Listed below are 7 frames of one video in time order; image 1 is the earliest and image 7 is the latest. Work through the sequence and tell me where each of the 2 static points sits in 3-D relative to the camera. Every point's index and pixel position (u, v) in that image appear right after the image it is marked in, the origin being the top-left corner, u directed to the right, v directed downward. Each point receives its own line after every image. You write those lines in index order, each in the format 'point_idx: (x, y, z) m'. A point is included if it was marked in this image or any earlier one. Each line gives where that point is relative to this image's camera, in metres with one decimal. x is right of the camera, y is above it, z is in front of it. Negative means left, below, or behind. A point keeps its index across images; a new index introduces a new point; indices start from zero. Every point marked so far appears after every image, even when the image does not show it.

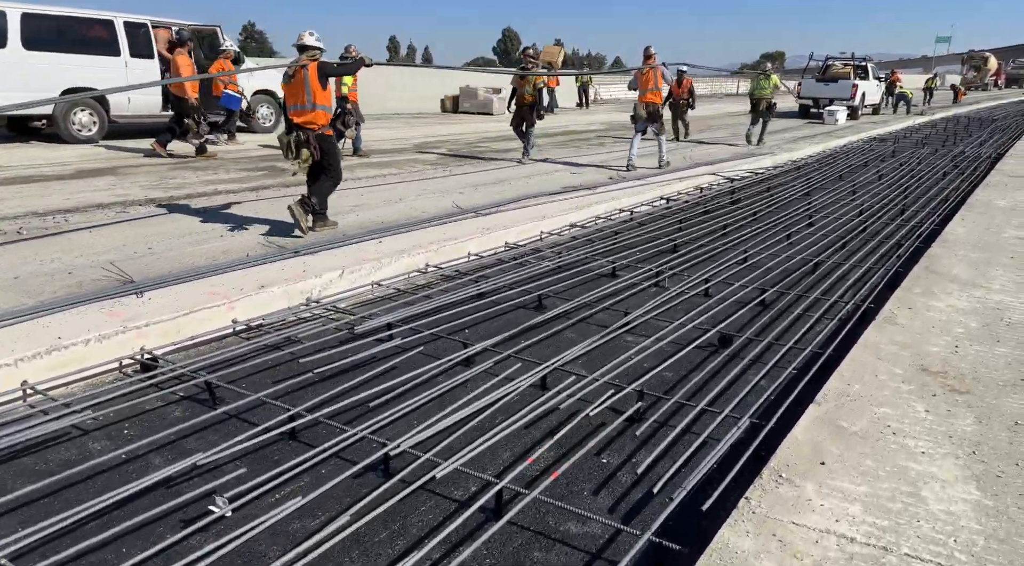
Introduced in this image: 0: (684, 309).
0: (+1.1, -0.2, +4.4) m
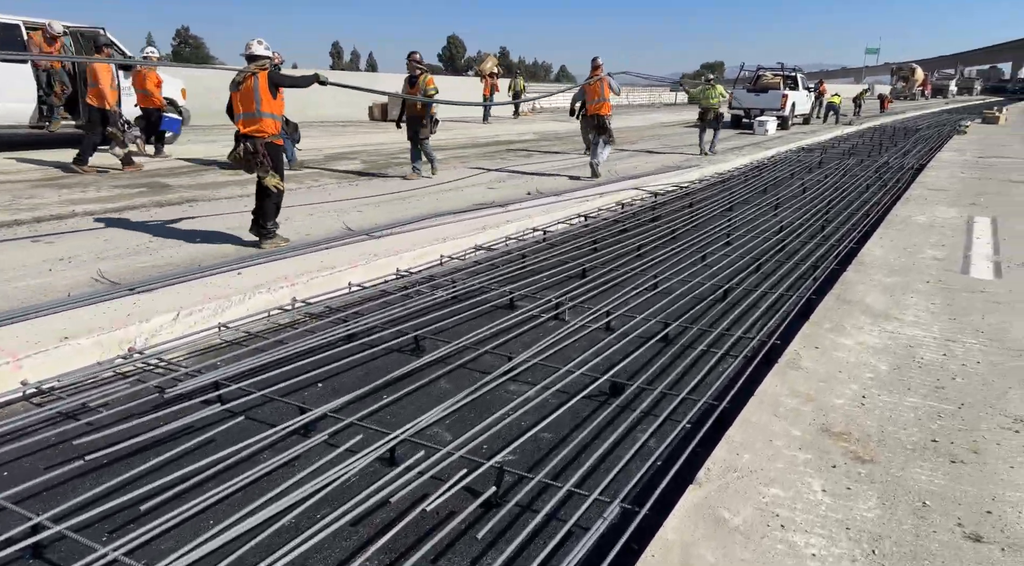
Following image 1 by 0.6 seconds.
0: (+0.4, -0.4, +4.0) m
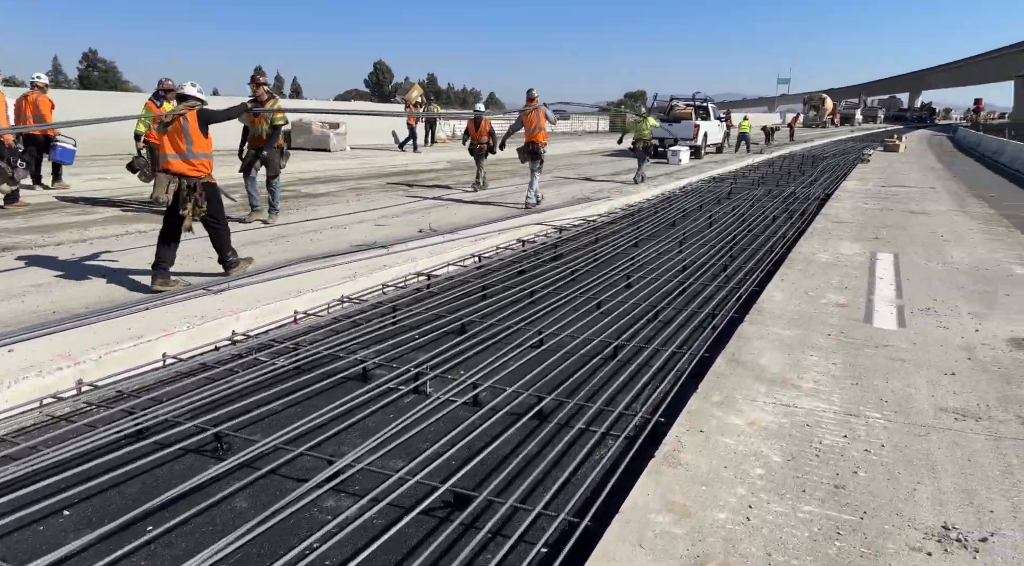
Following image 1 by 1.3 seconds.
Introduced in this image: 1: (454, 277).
0: (-0.4, -0.7, +3.3) m
1: (-0.5, +0.1, +6.1) m
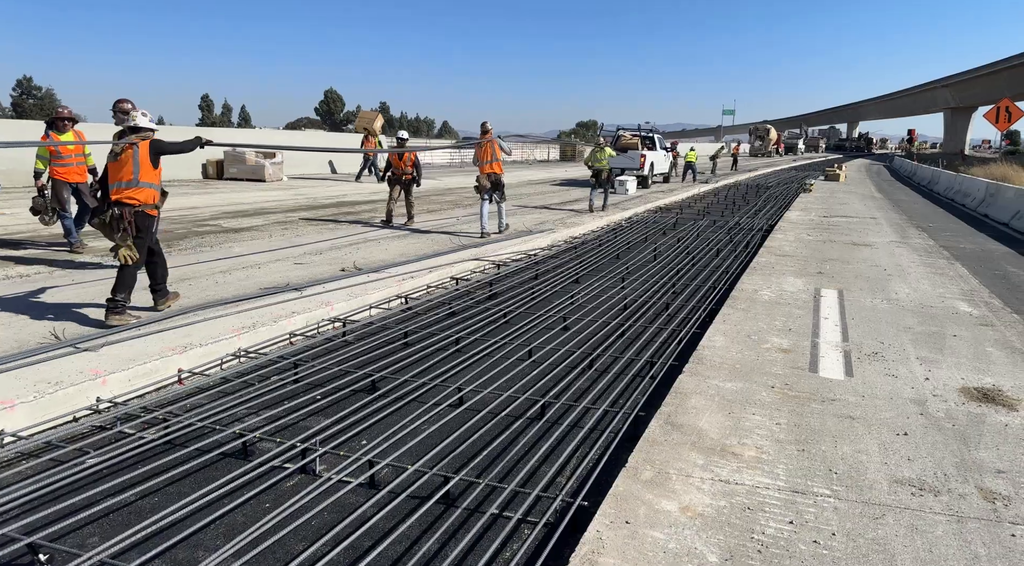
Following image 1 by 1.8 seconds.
0: (-0.8, -1.0, +2.8) m
1: (-1.1, -0.3, +5.6) m
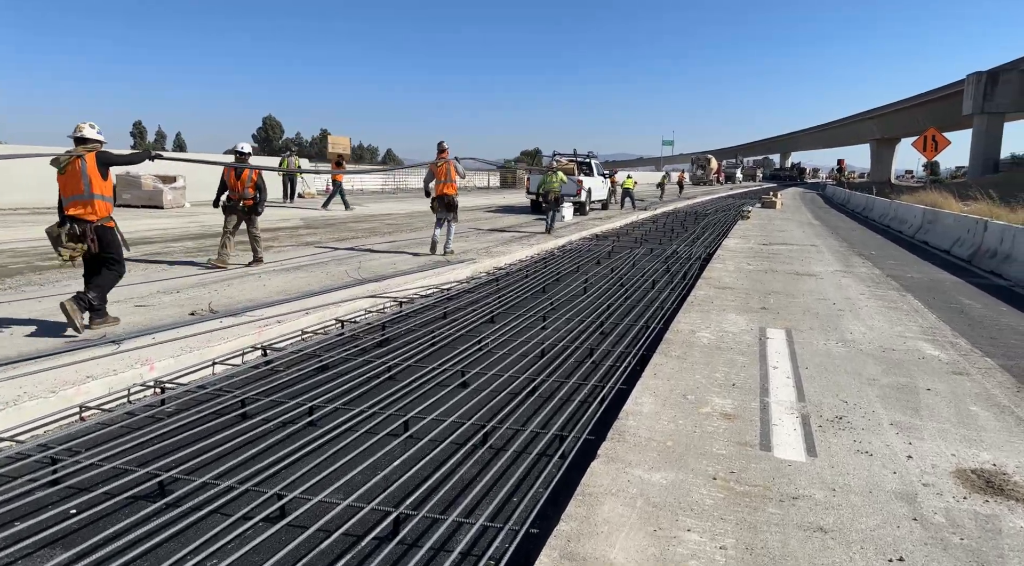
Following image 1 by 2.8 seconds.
0: (-1.4, -1.2, +1.5) m
1: (-1.9, -0.7, +4.3) m
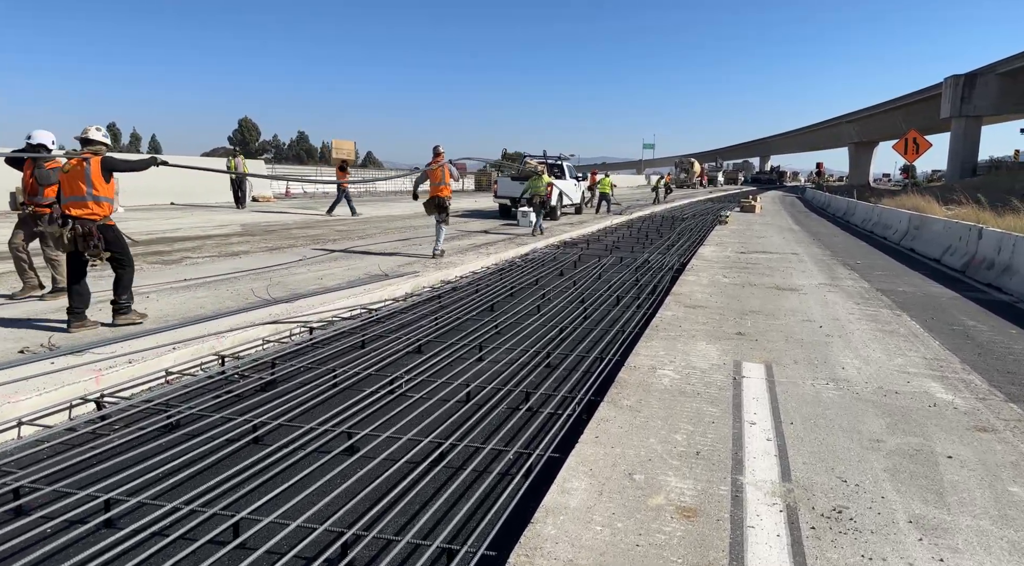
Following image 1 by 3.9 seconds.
0: (-1.8, -1.4, +0.4) m
1: (-2.4, -0.8, +3.2) m
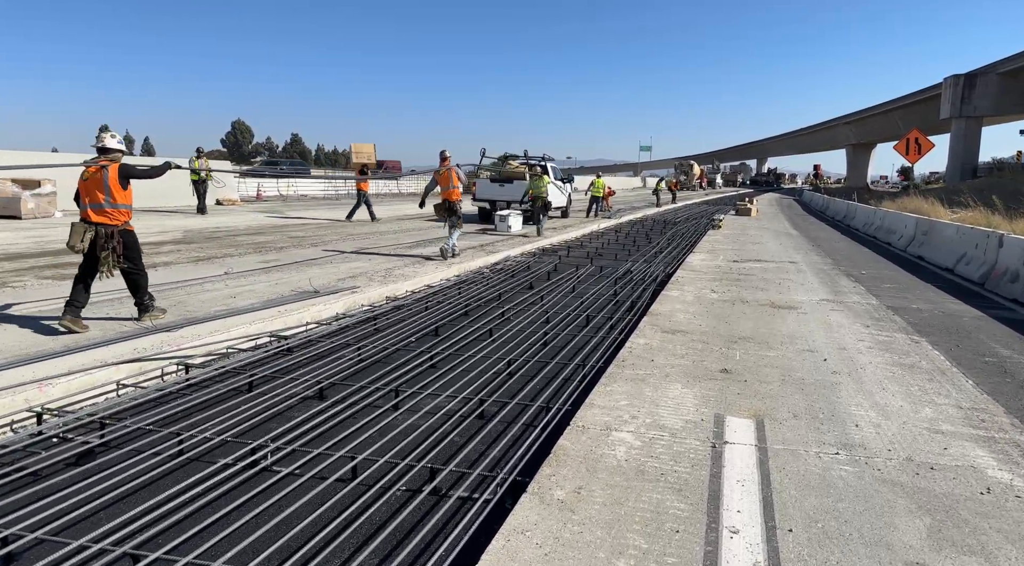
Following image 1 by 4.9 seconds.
0: (-2.3, -1.5, -0.8) m
1: (-2.9, -1.0, +2.0) m
